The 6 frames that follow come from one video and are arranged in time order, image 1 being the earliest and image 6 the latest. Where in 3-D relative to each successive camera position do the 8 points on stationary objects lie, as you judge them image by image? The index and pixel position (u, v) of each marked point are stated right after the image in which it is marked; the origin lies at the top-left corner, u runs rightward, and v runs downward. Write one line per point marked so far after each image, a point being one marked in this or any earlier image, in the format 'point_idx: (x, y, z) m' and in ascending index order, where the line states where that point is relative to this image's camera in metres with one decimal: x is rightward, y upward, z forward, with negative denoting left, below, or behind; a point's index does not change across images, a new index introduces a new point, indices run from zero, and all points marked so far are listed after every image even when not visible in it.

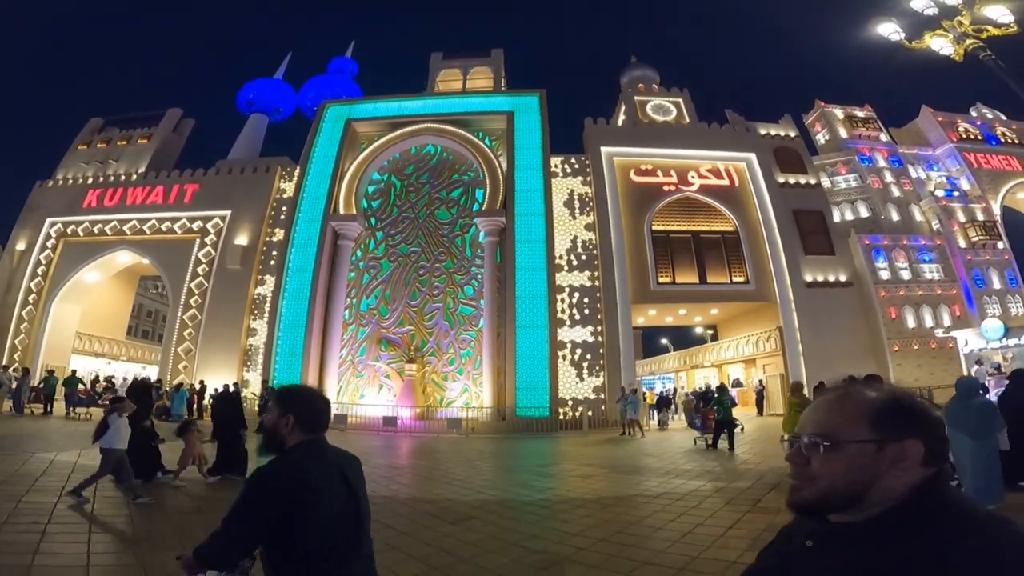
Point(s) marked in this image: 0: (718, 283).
0: (+6.5, +0.2, +15.3) m
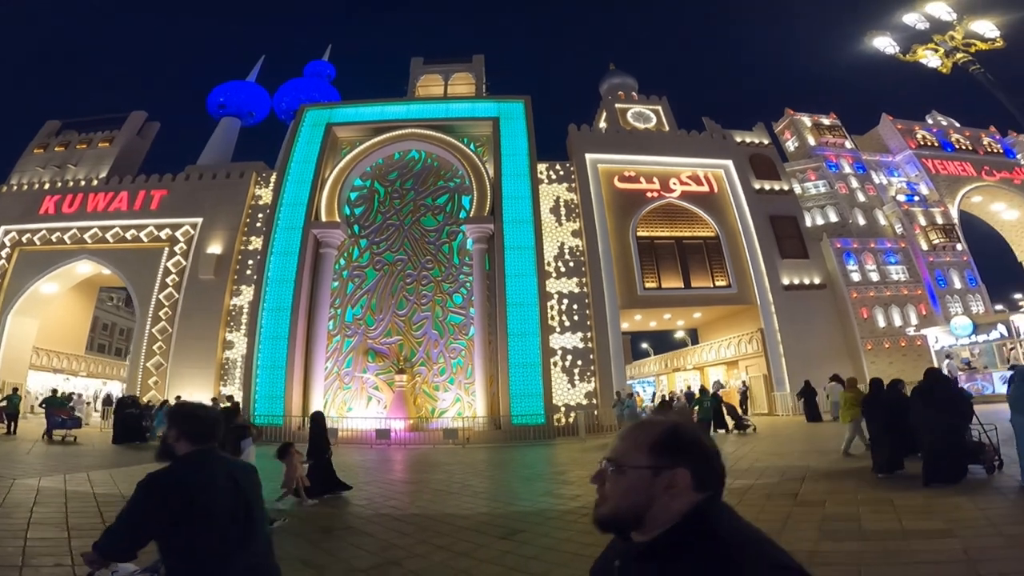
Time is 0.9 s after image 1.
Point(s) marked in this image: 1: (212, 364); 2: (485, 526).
0: (+6.1, 0.0, +15.7) m
1: (-8.6, -2.2, +14.1) m
2: (-0.3, -2.7, +5.4) m
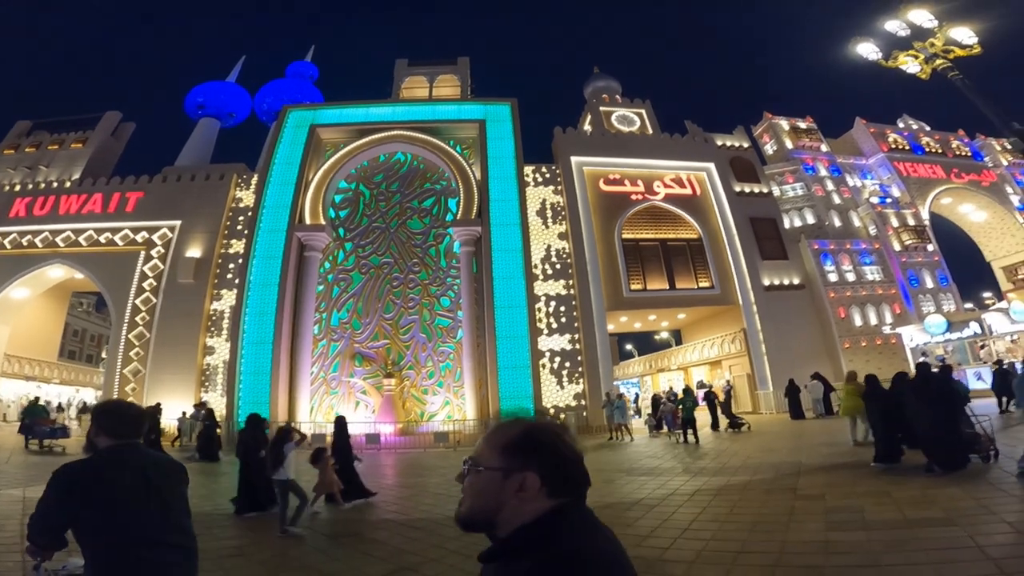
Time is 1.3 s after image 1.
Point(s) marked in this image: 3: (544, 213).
0: (+5.7, 0.0, +15.9) m
1: (-9.0, -2.3, +13.7) m
2: (-0.2, -2.7, +5.4) m
3: (+1.1, +2.5, +16.2) m
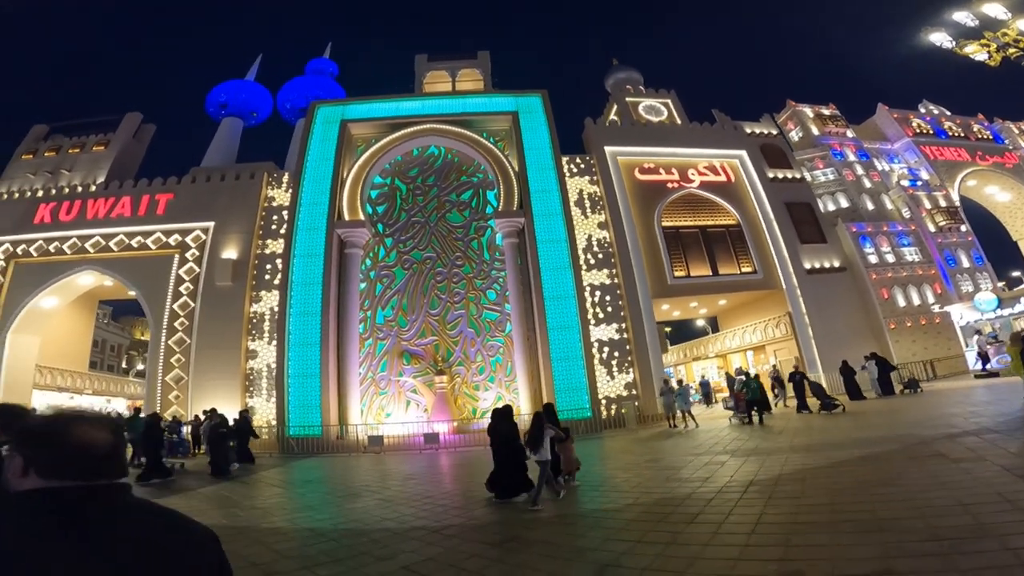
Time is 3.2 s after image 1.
0: (+7.0, +0.4, +15.8) m
1: (-7.5, -2.4, +13.3) m
2: (+1.4, -2.4, +5.1) m
3: (+2.3, +2.8, +16.0) m
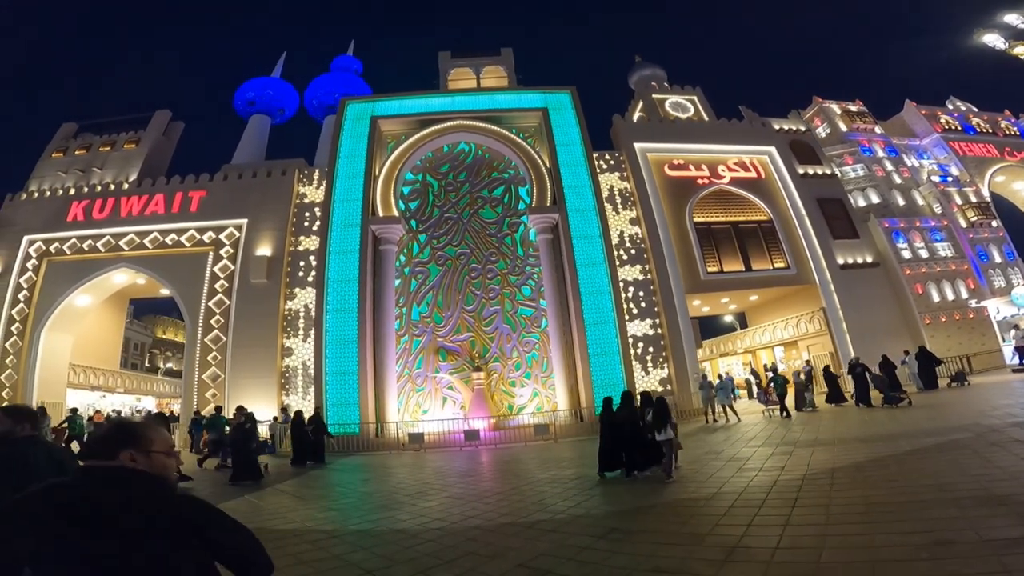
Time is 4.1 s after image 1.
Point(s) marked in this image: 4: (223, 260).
0: (+8.1, +0.6, +15.7) m
1: (-6.5, -2.3, +13.3) m
2: (+2.4, -2.3, +5.1) m
3: (+3.3, +2.9, +15.9) m
4: (-8.5, +0.8, +14.3) m
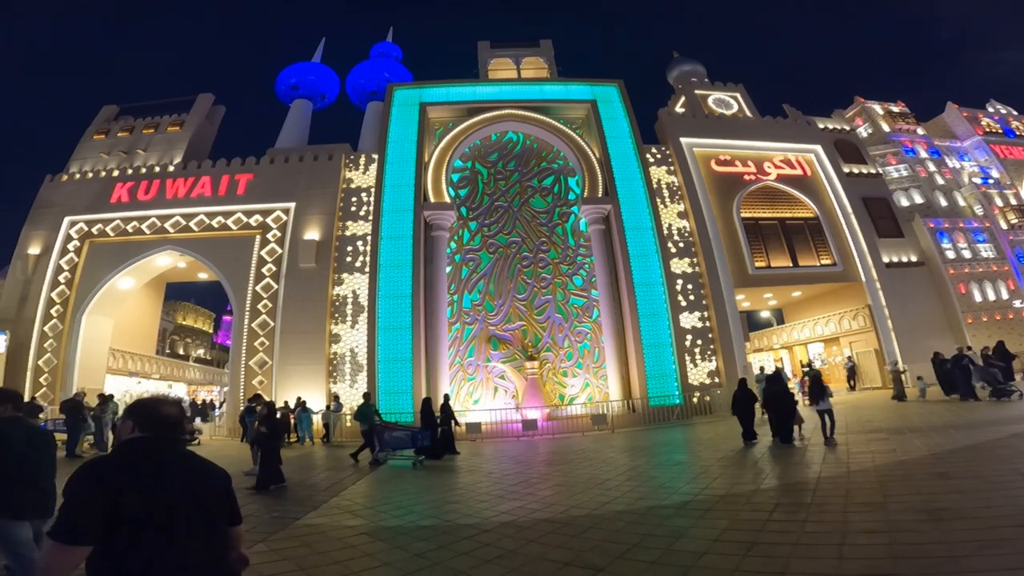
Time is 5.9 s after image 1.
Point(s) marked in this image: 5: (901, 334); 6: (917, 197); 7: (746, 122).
0: (+9.6, +0.7, +15.7) m
1: (-5.0, -1.9, +13.1) m
2: (+4.0, -2.0, +5.0) m
3: (+4.9, +3.1, +15.9) m
4: (-7.0, +1.3, +14.1) m
5: (+12.0, -1.4, +14.9) m
6: (+14.6, +3.3, +17.7) m
7: (+8.2, +6.0, +17.4) m
